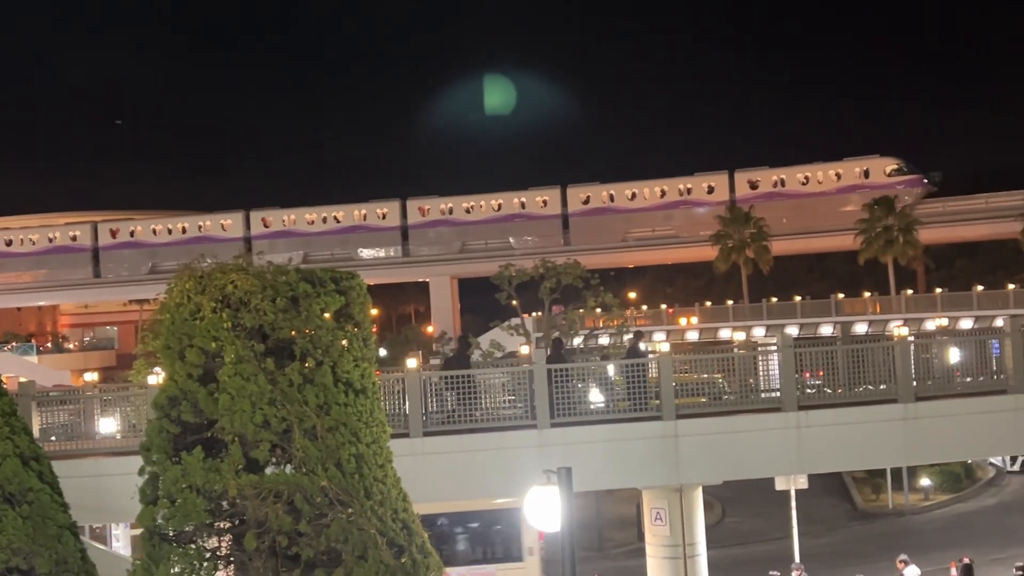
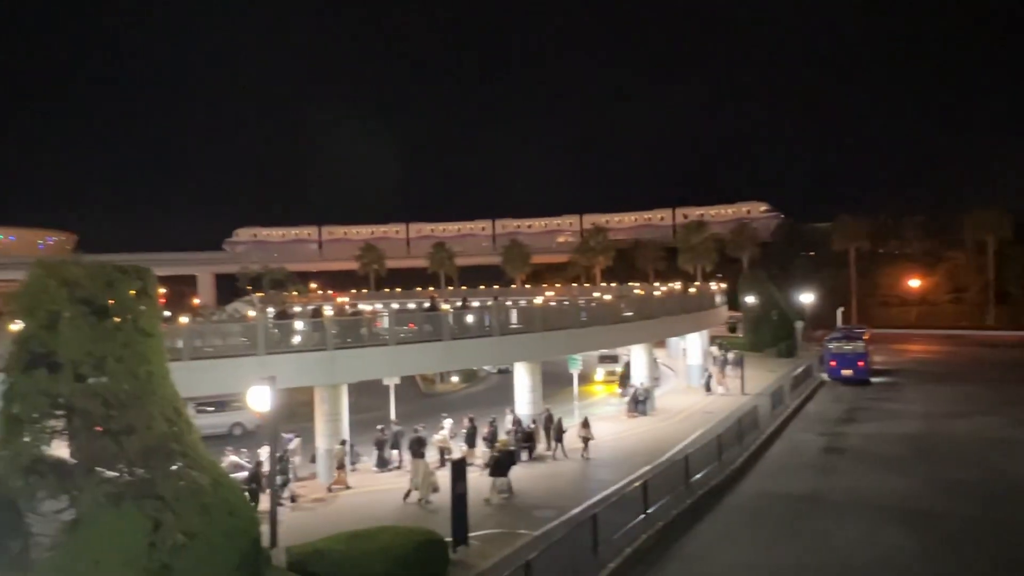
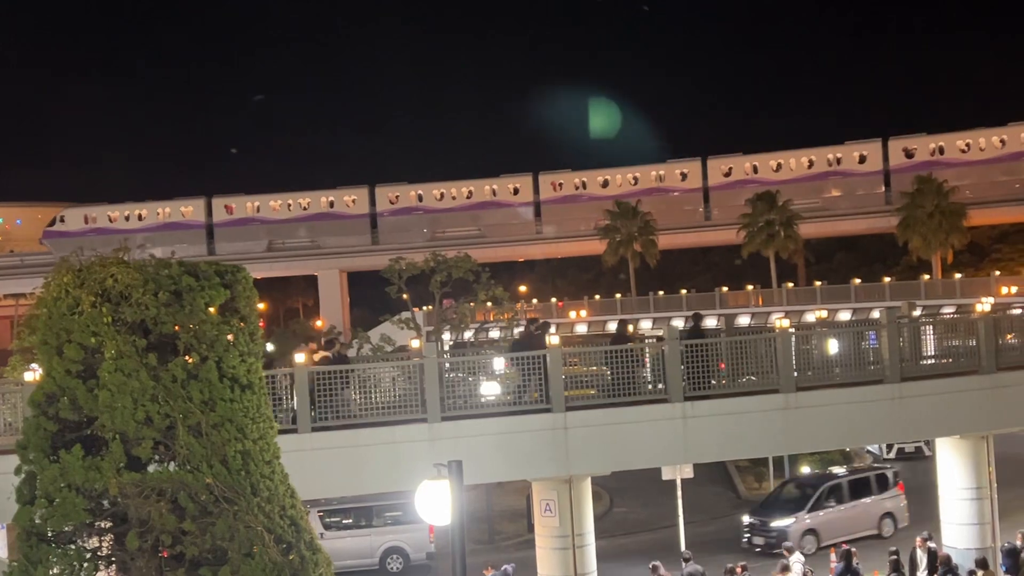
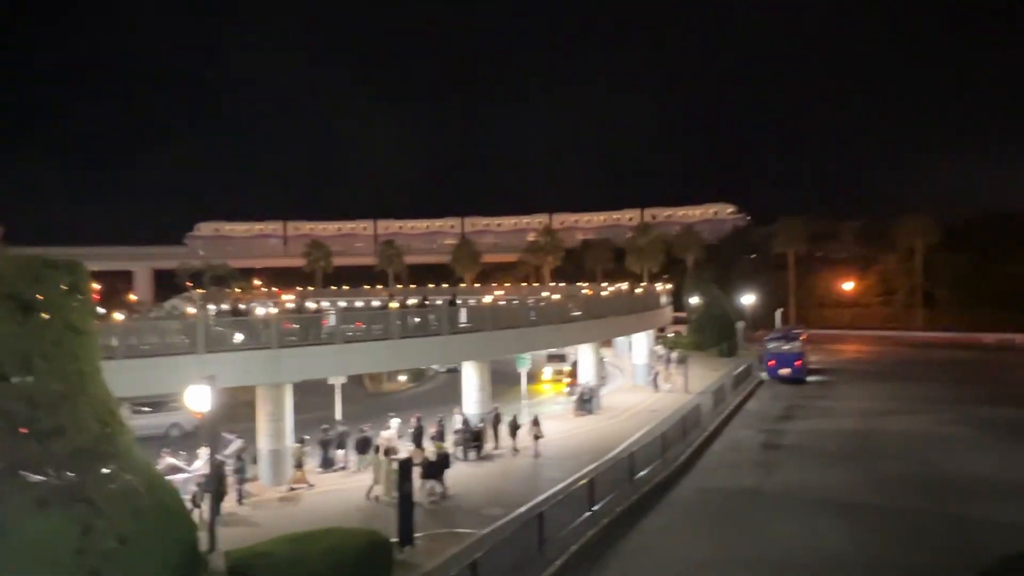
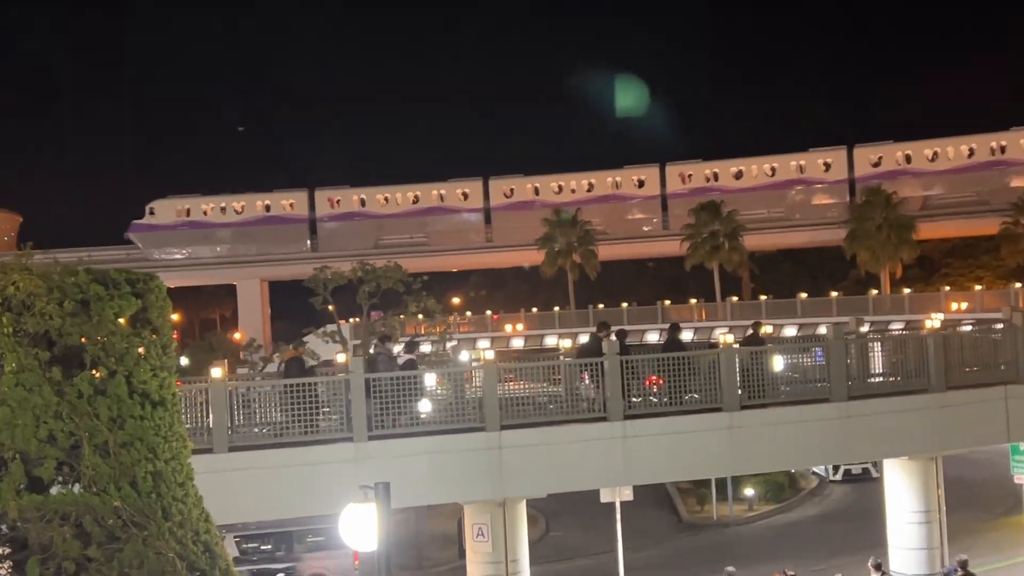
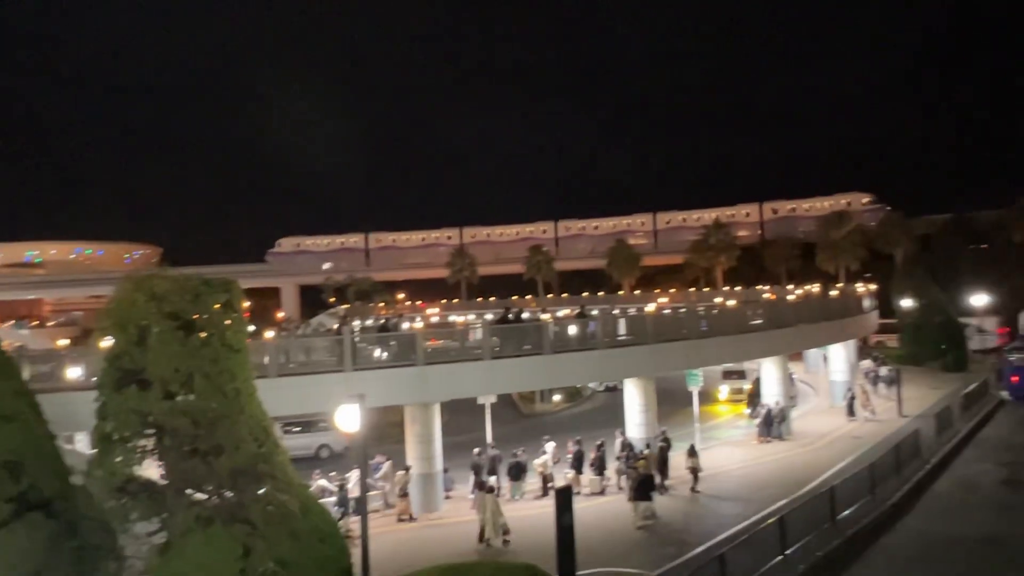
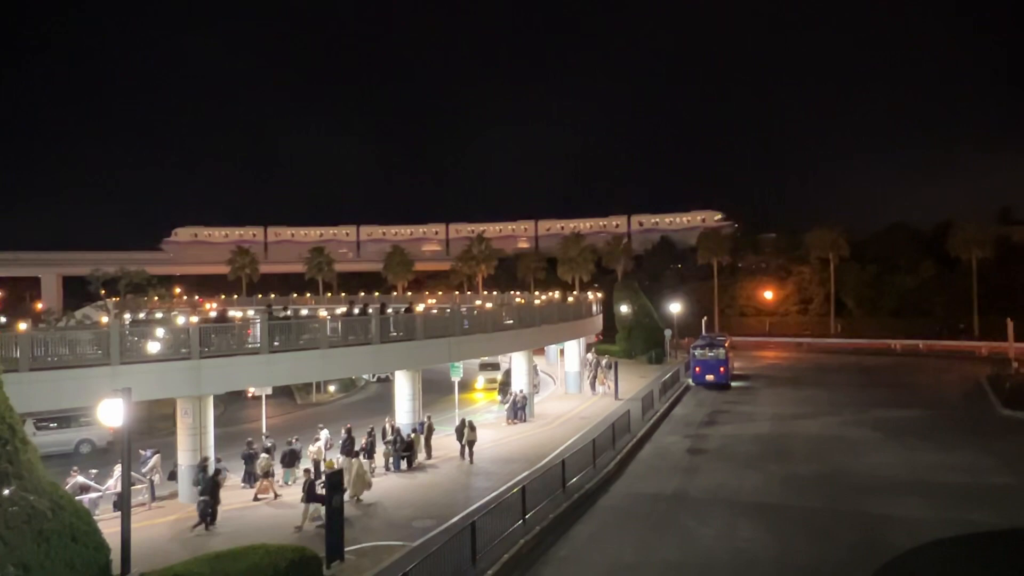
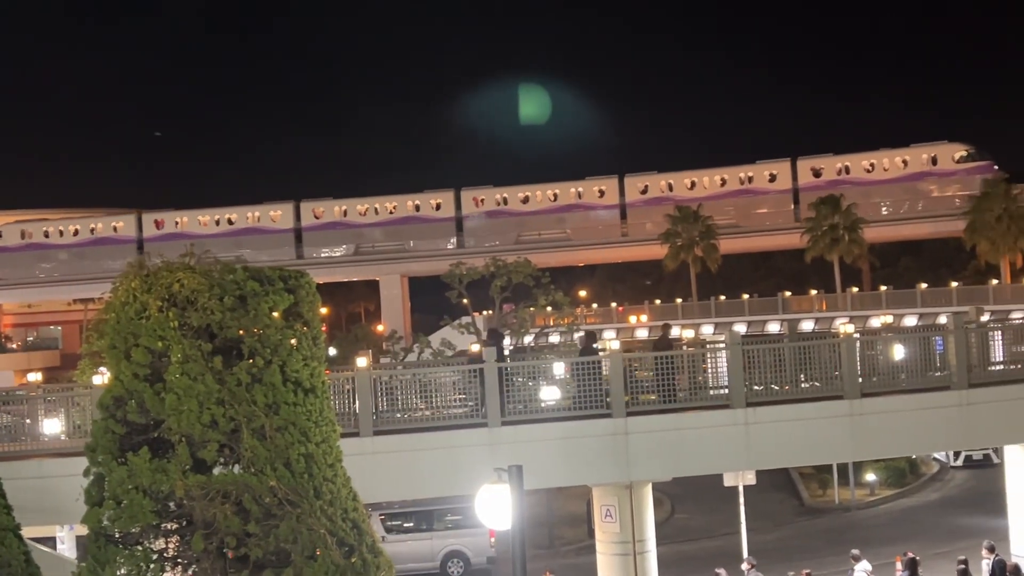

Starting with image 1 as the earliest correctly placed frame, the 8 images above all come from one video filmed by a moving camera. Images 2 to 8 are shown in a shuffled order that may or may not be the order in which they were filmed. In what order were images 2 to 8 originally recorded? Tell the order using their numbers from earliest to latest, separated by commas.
8, 3, 5, 6, 2, 4, 7
